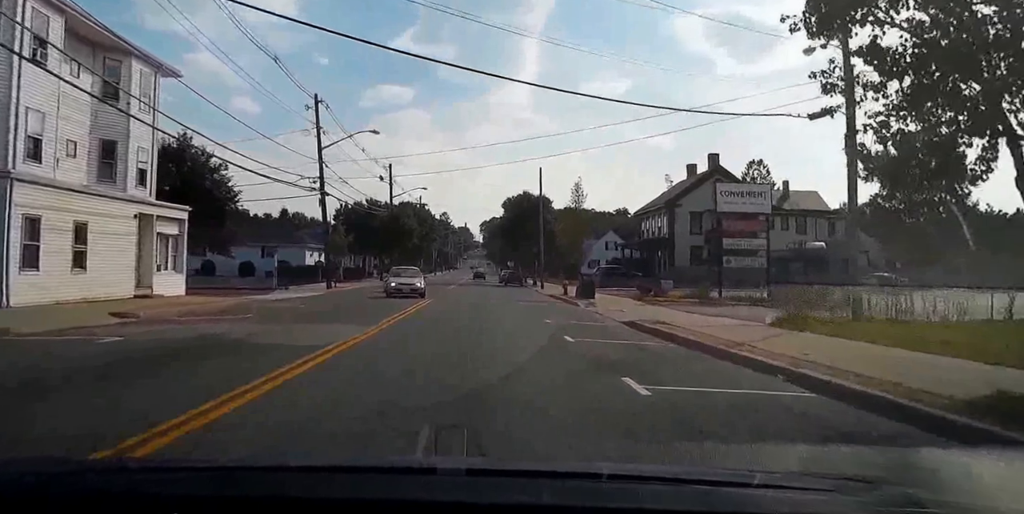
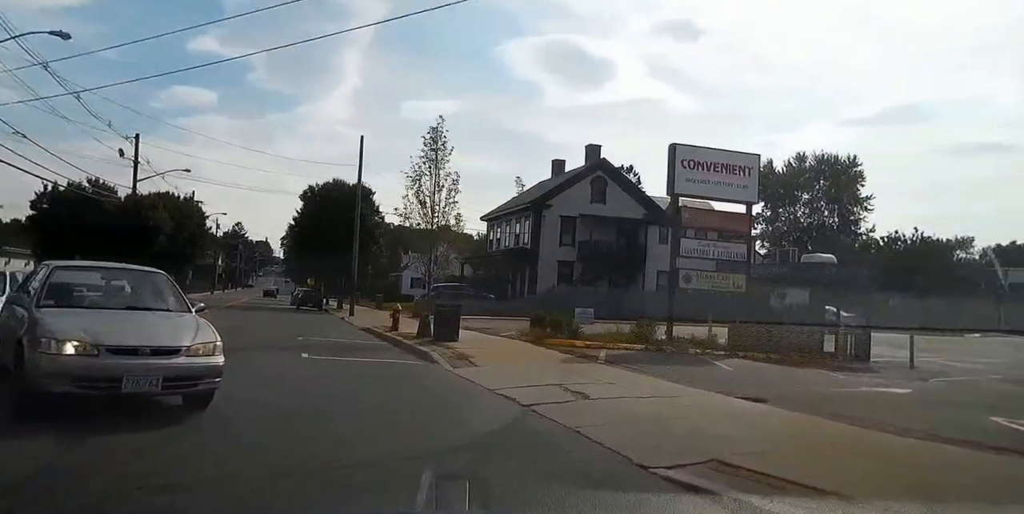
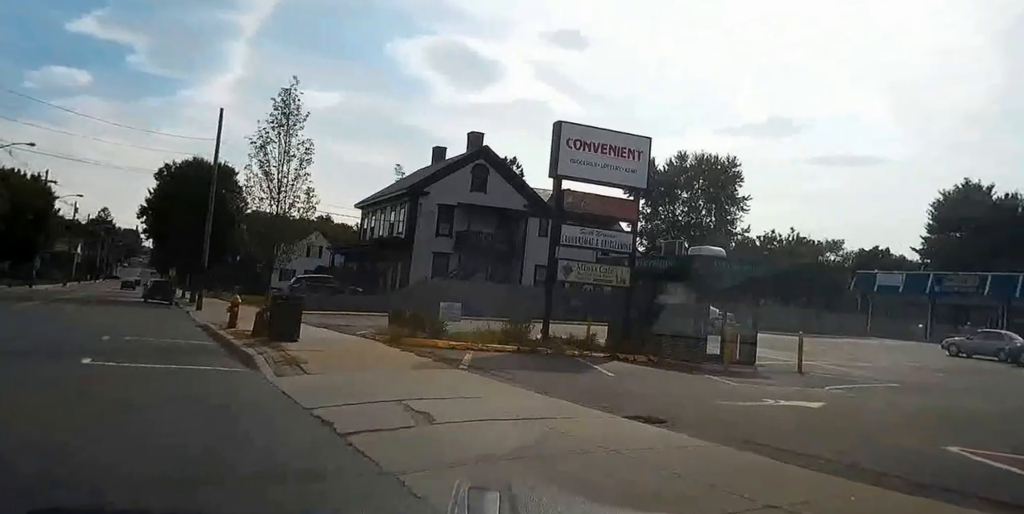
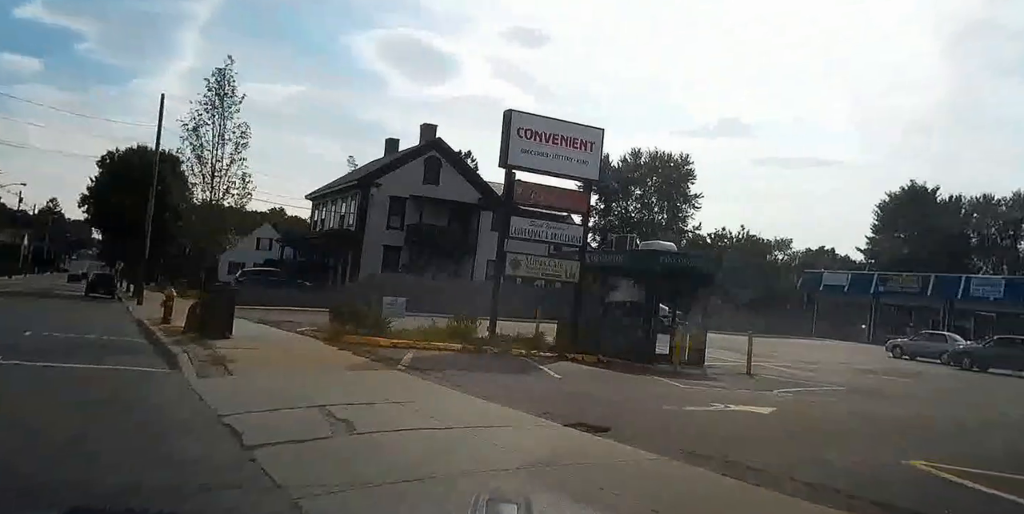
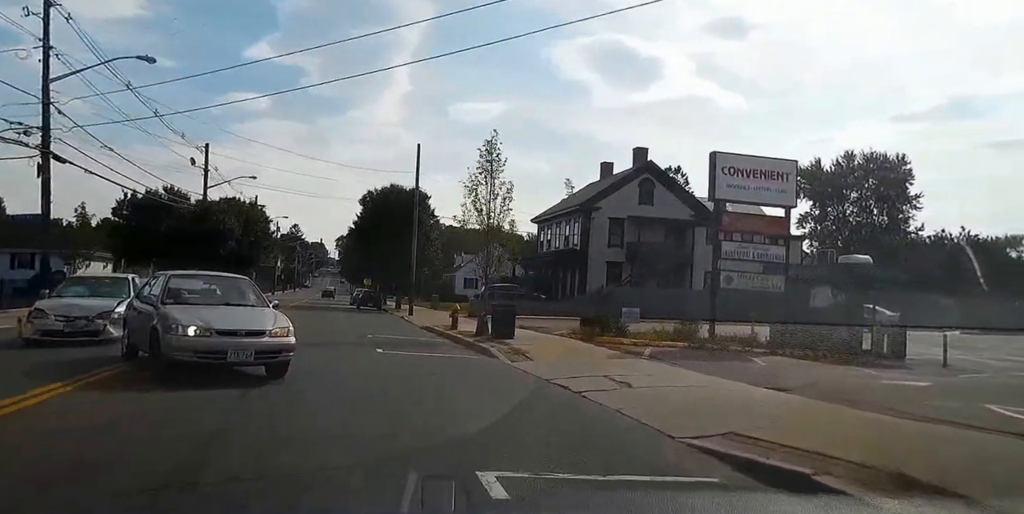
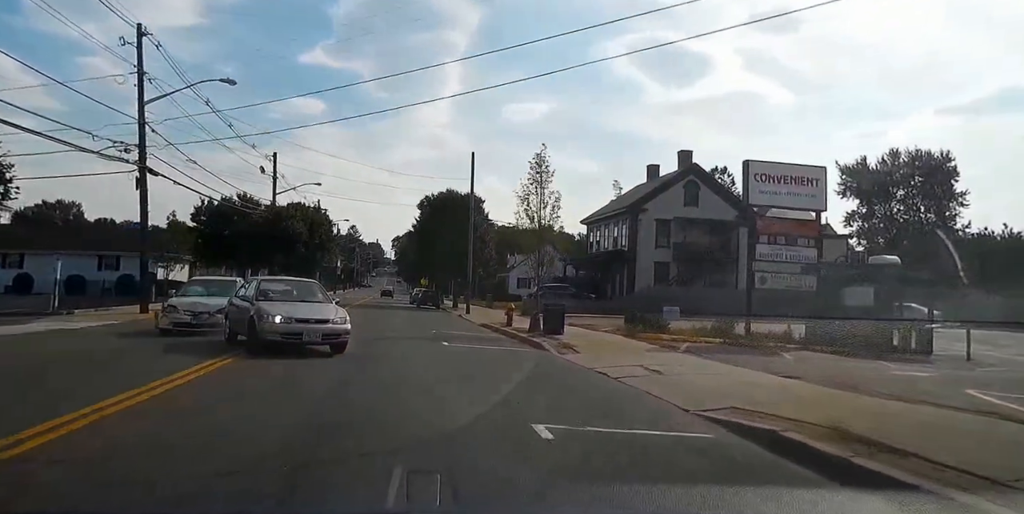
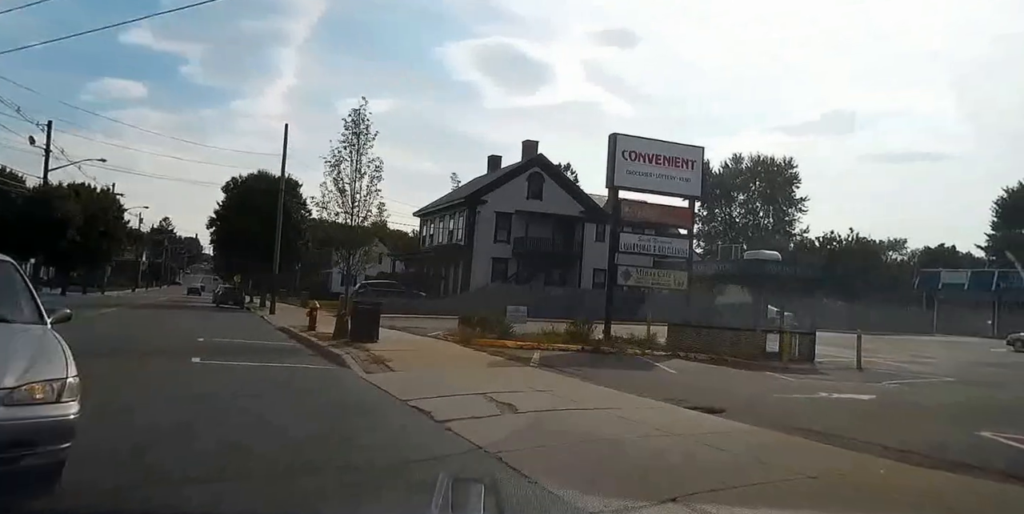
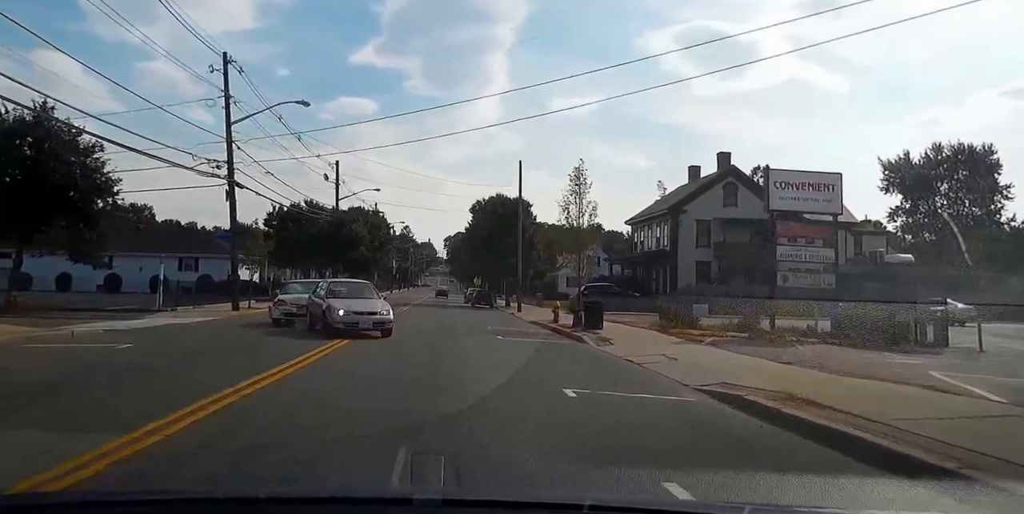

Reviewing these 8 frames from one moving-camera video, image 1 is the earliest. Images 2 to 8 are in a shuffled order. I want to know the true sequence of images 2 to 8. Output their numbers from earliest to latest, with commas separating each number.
8, 6, 5, 2, 7, 3, 4
